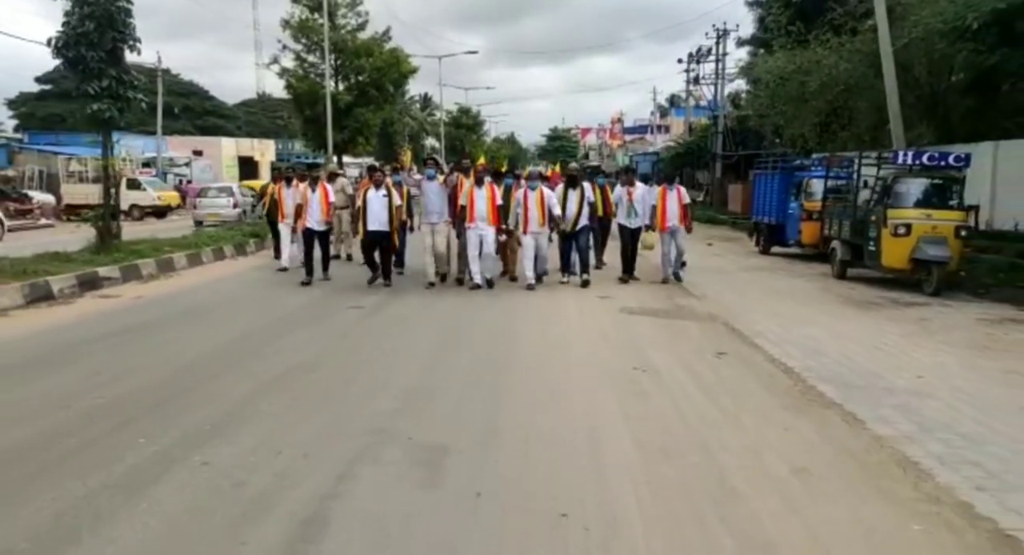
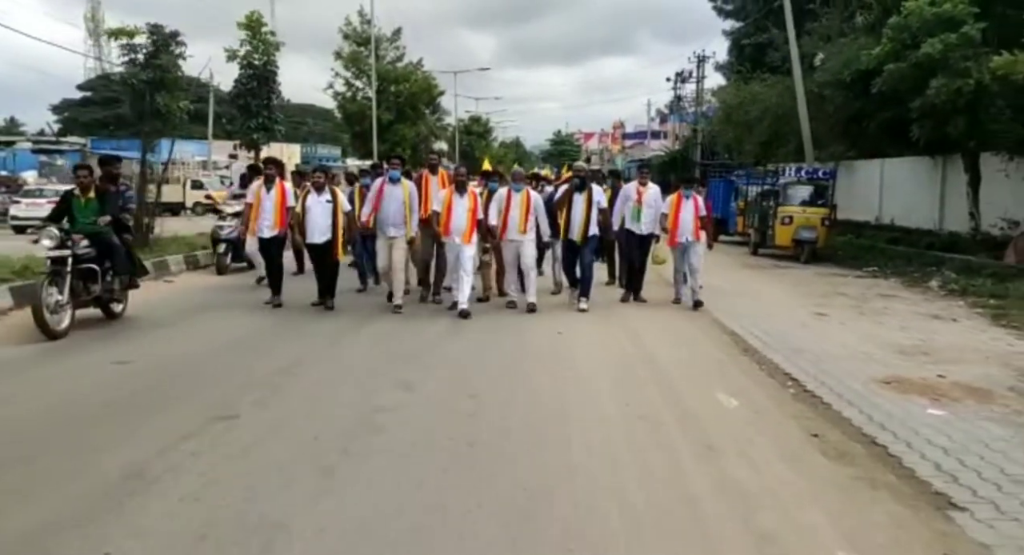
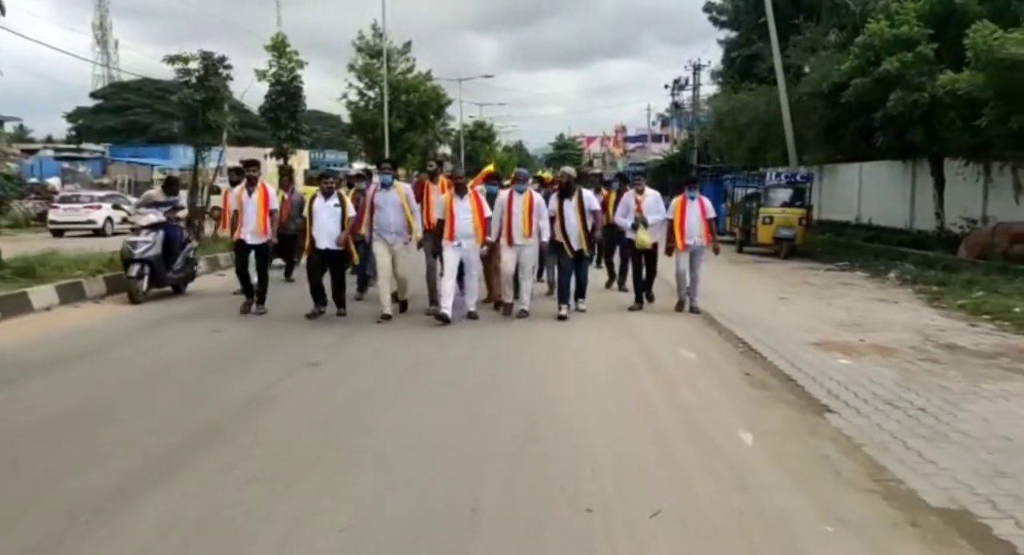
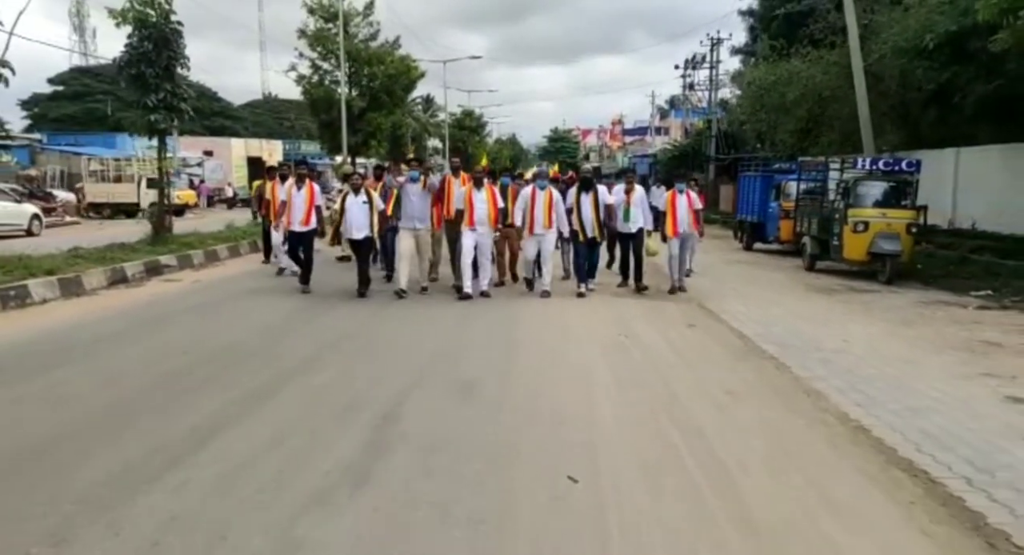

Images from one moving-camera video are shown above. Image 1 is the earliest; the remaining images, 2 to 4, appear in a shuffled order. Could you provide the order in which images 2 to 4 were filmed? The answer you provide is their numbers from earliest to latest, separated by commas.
4, 2, 3
